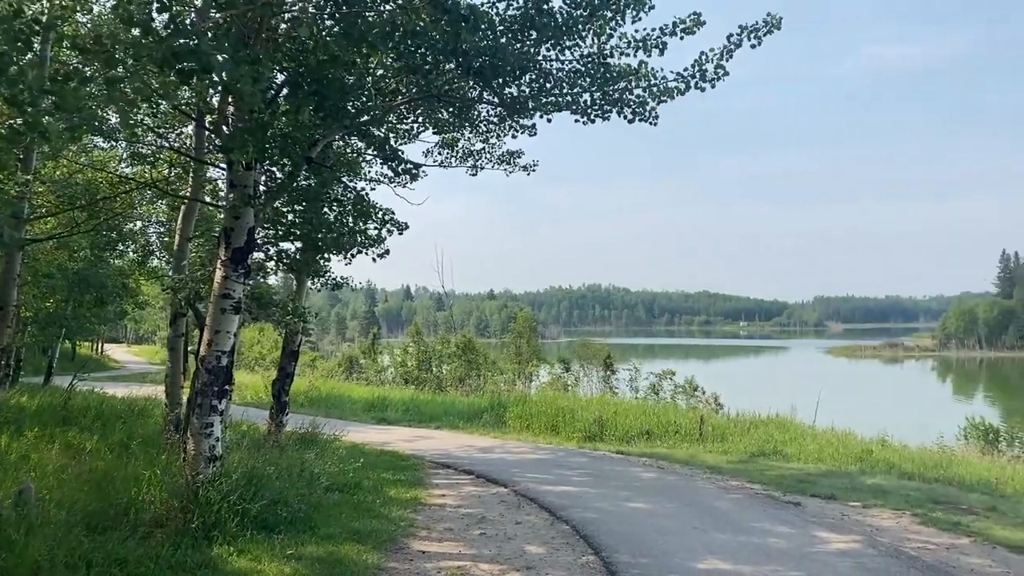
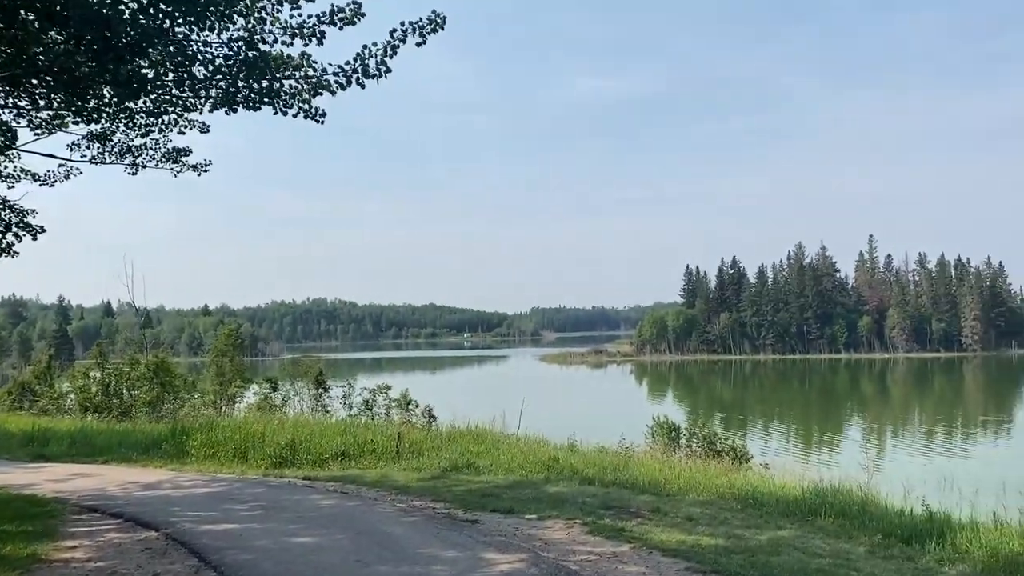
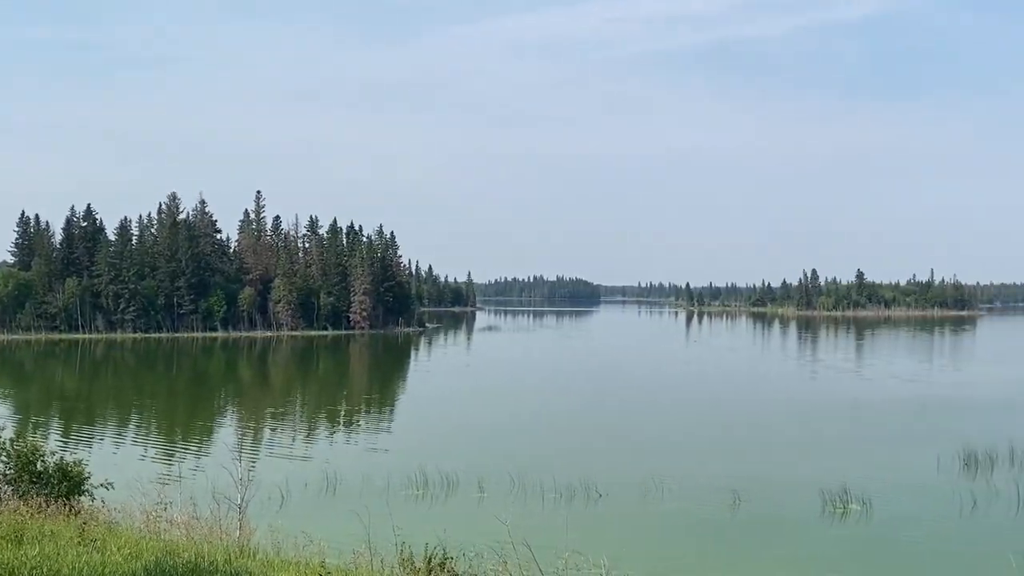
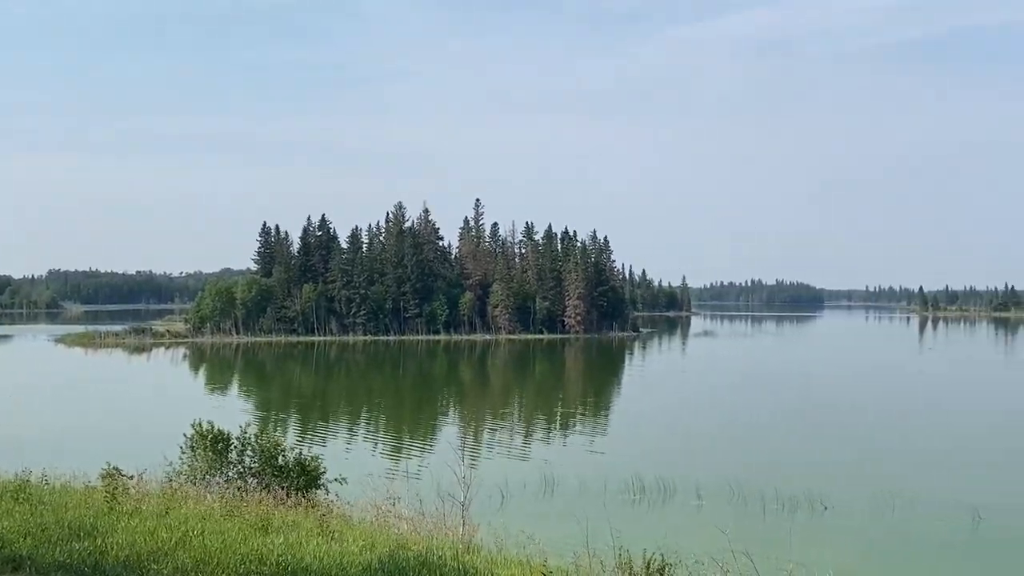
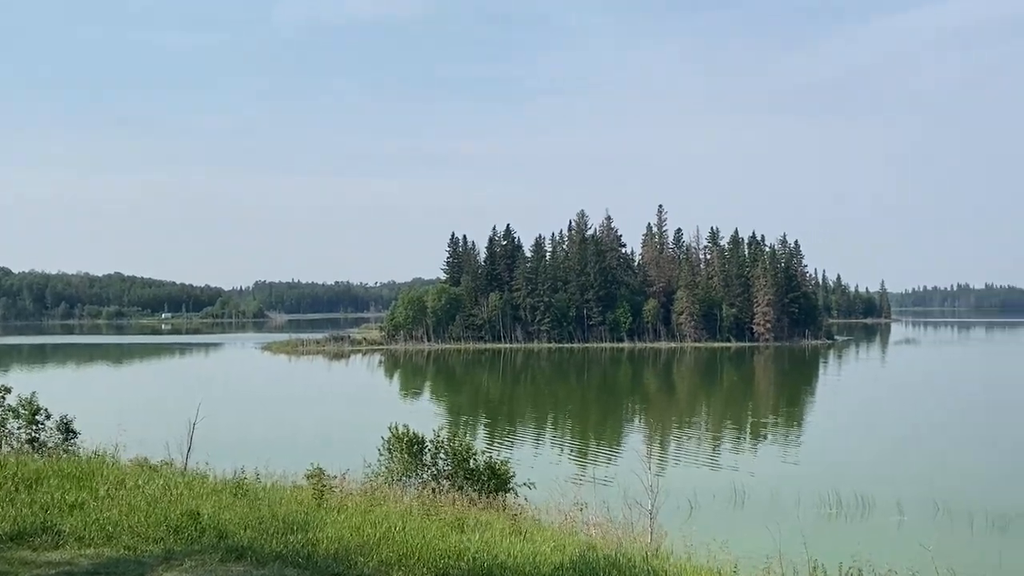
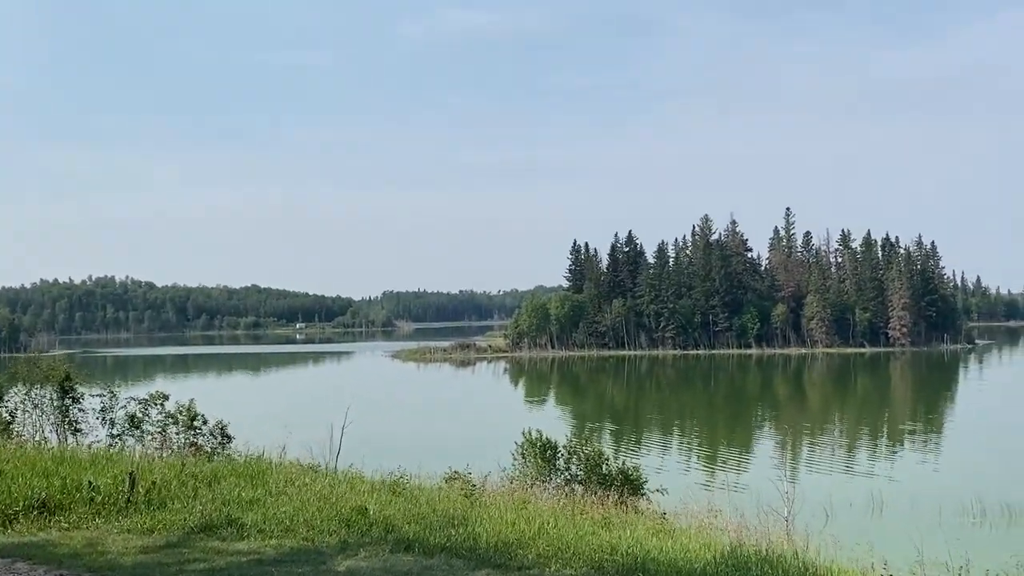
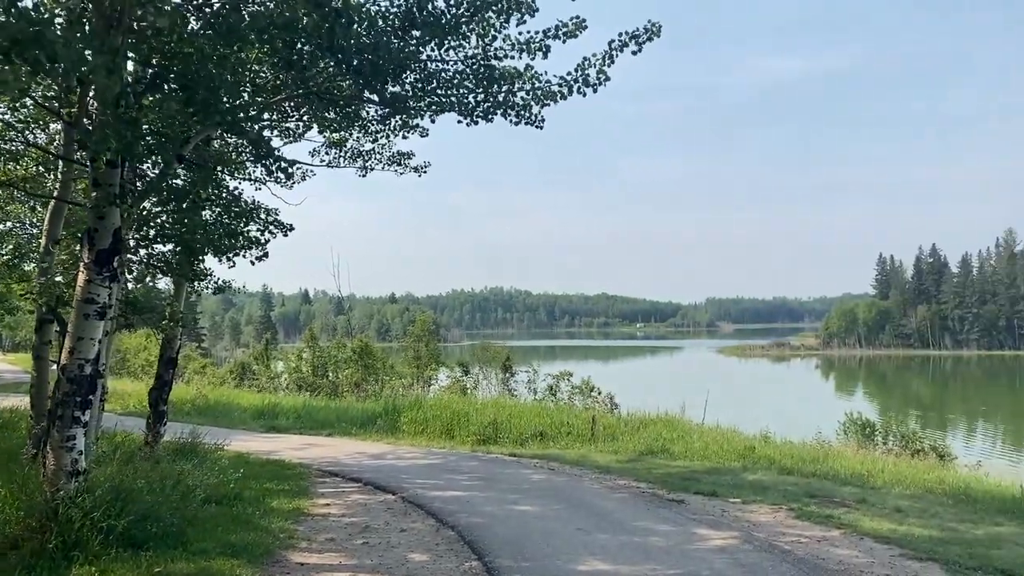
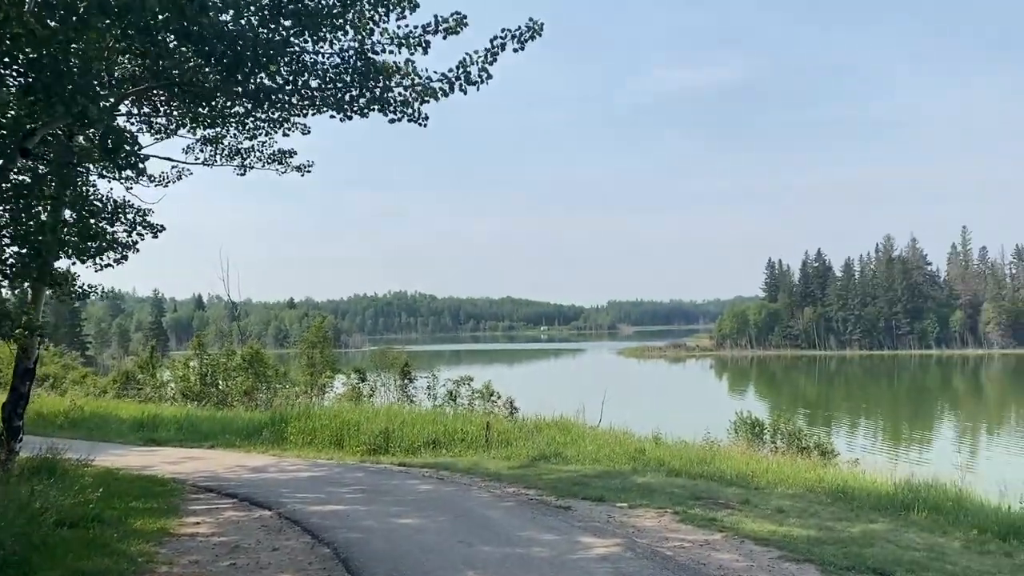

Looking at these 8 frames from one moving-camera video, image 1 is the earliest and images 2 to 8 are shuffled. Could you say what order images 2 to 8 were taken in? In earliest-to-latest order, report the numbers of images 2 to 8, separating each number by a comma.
7, 8, 2, 6, 5, 4, 3
